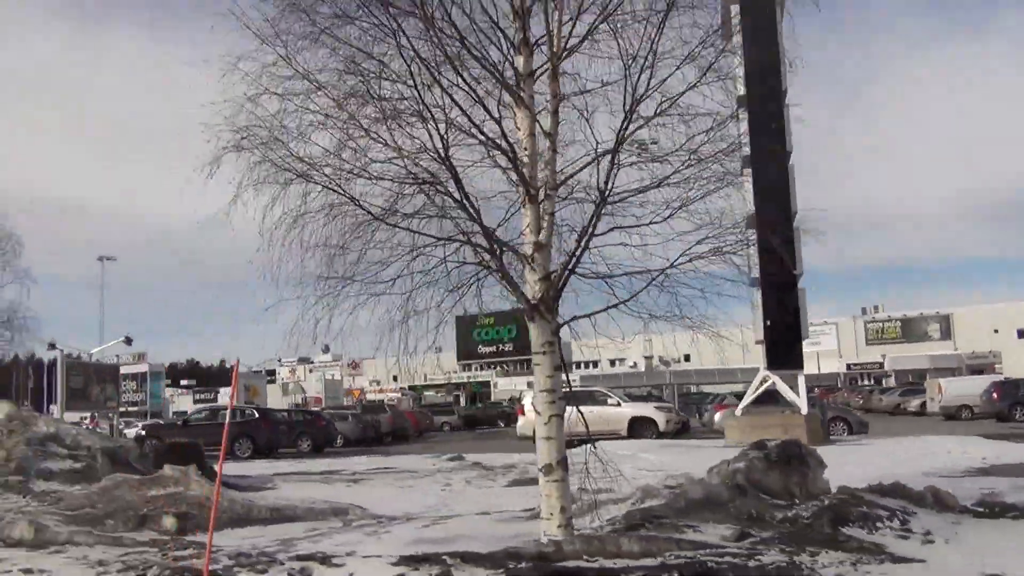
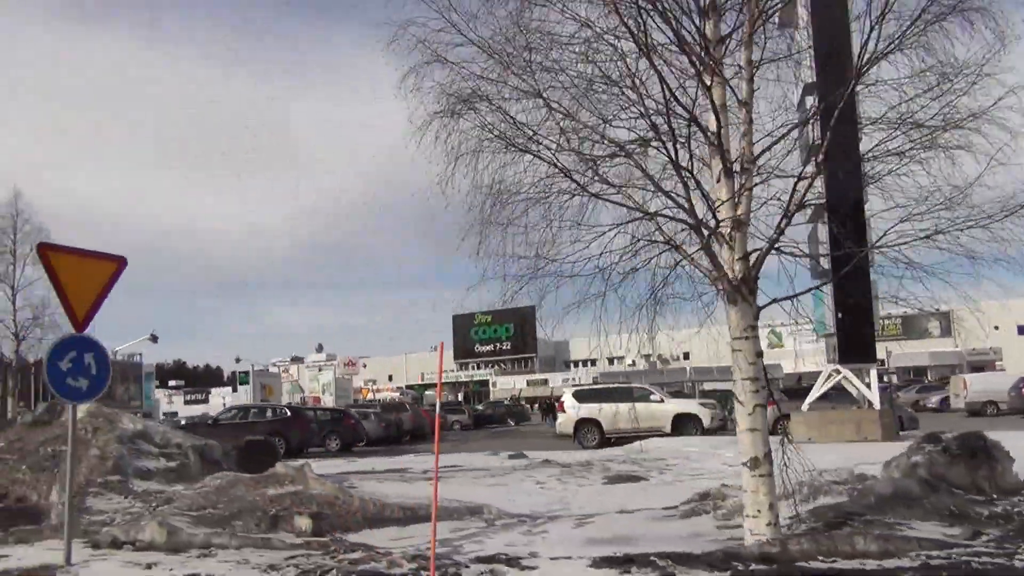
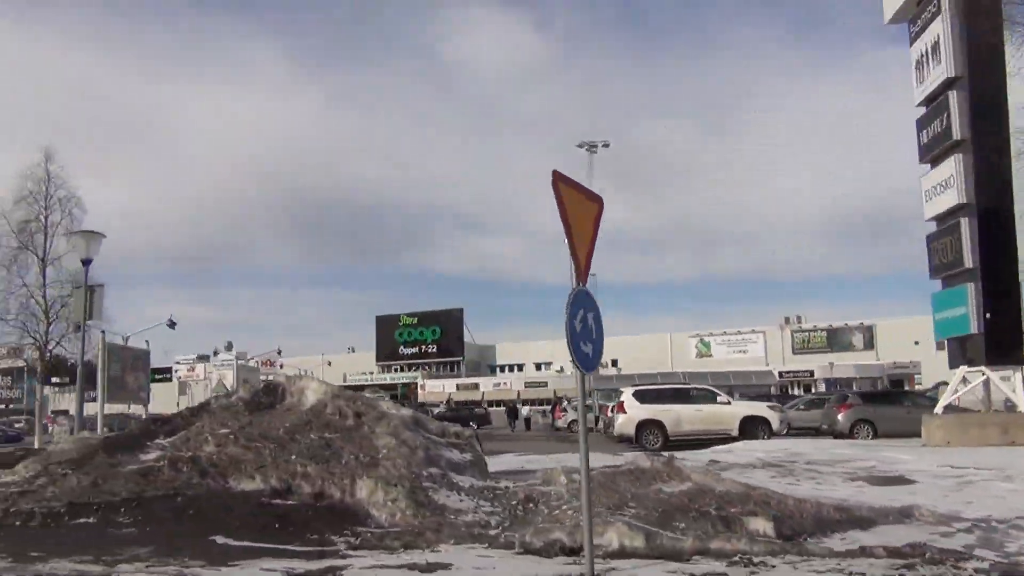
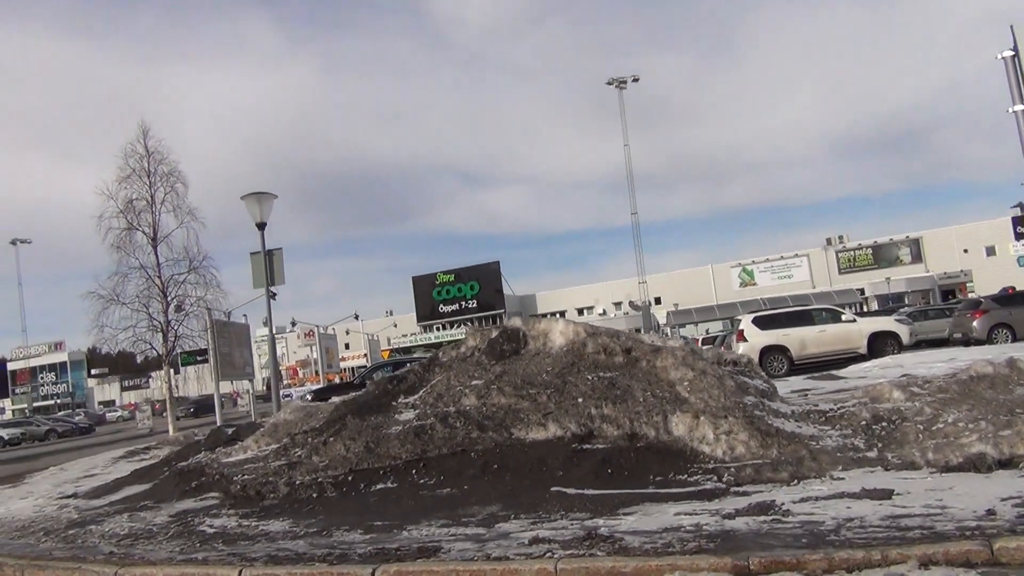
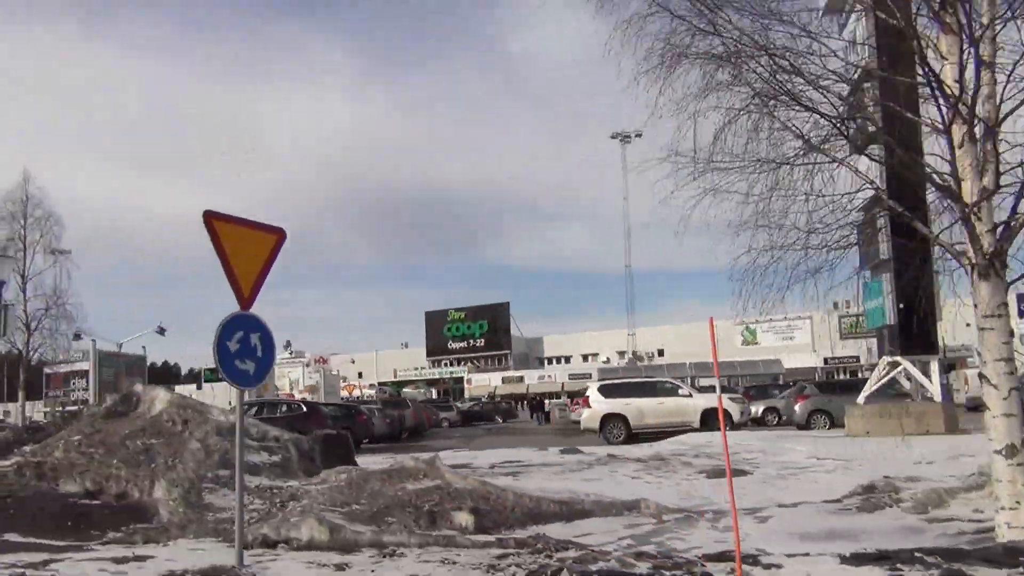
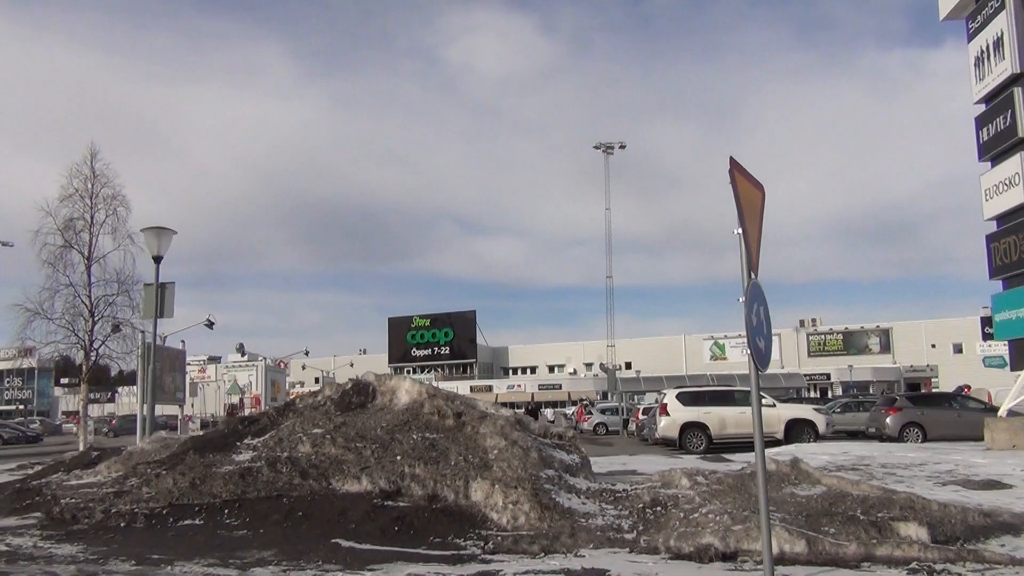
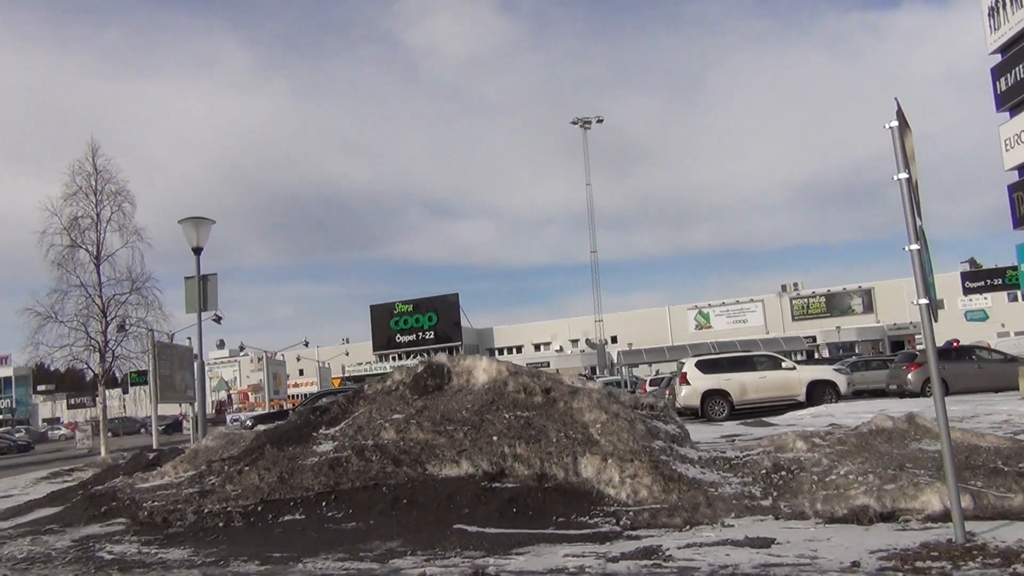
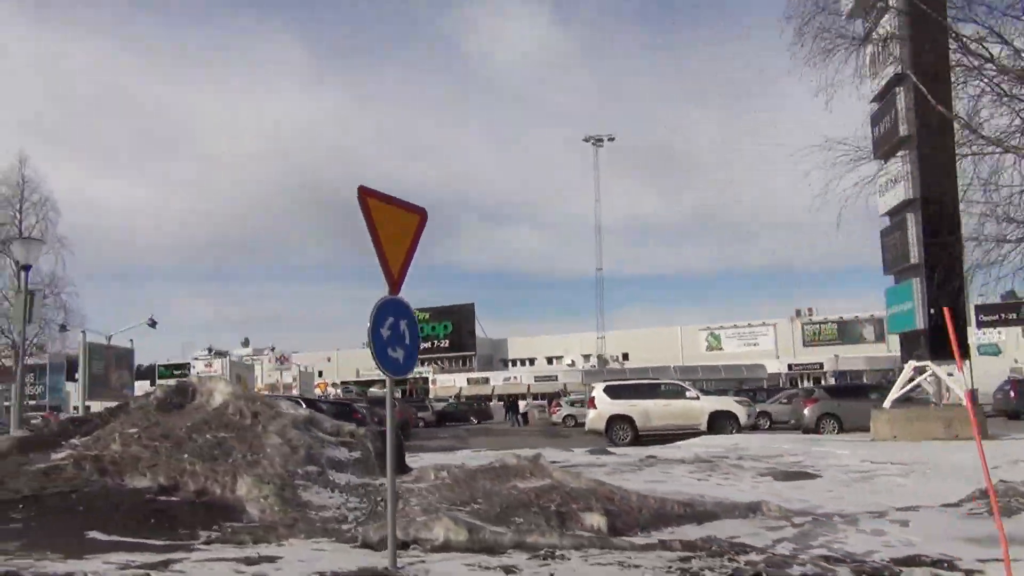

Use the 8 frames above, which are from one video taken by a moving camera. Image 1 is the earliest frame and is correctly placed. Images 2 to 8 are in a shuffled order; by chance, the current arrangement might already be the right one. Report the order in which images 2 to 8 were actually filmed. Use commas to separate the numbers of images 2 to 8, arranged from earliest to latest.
2, 5, 8, 3, 6, 7, 4
